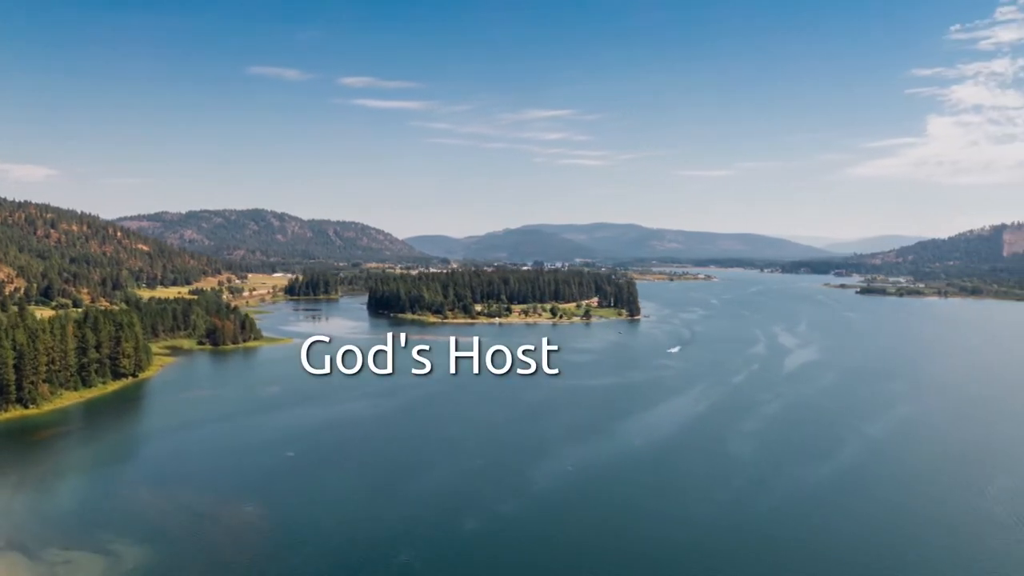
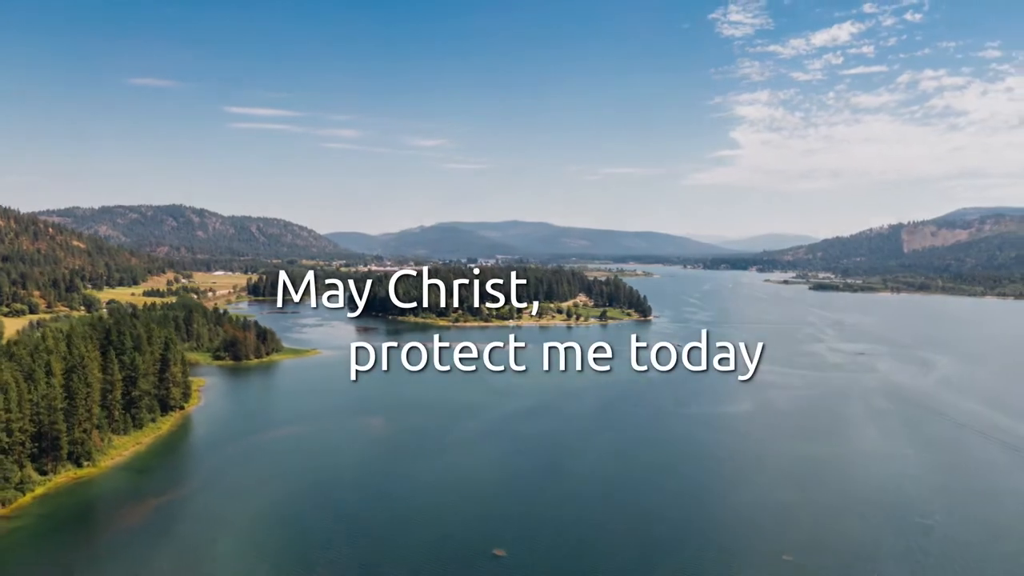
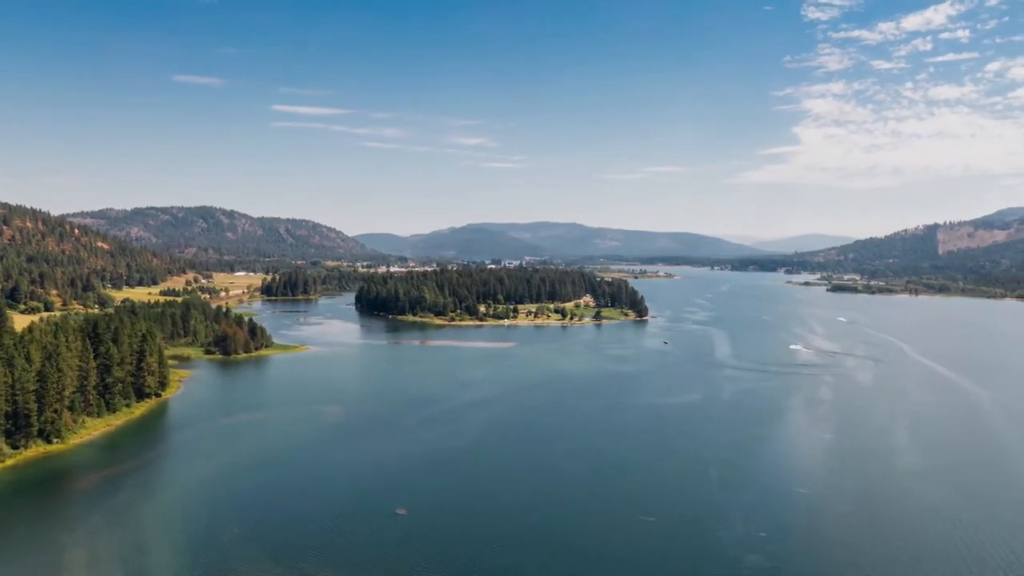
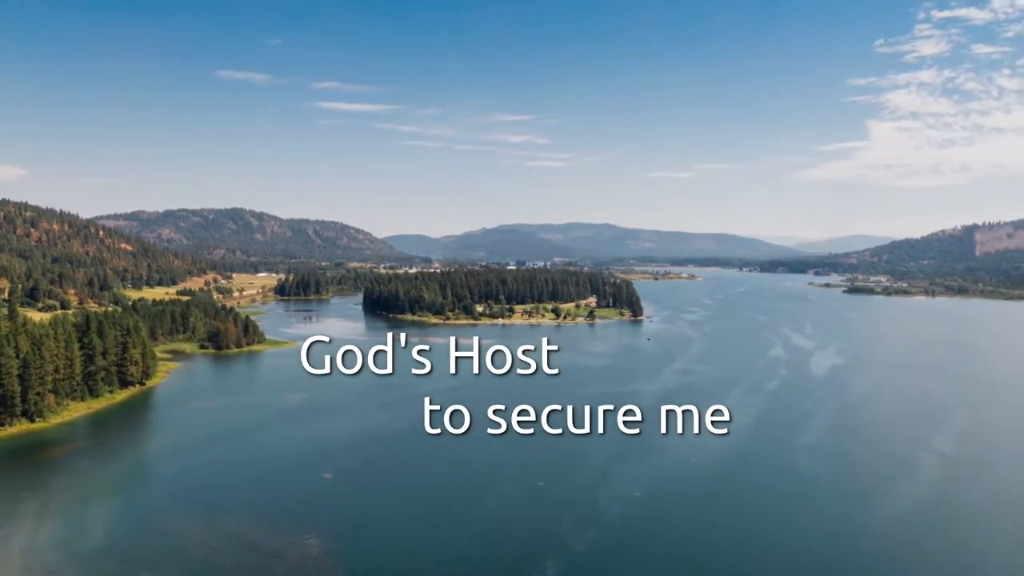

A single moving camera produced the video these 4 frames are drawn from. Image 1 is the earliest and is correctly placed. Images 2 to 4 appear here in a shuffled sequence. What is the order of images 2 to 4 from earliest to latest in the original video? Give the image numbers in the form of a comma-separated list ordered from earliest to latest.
4, 3, 2
